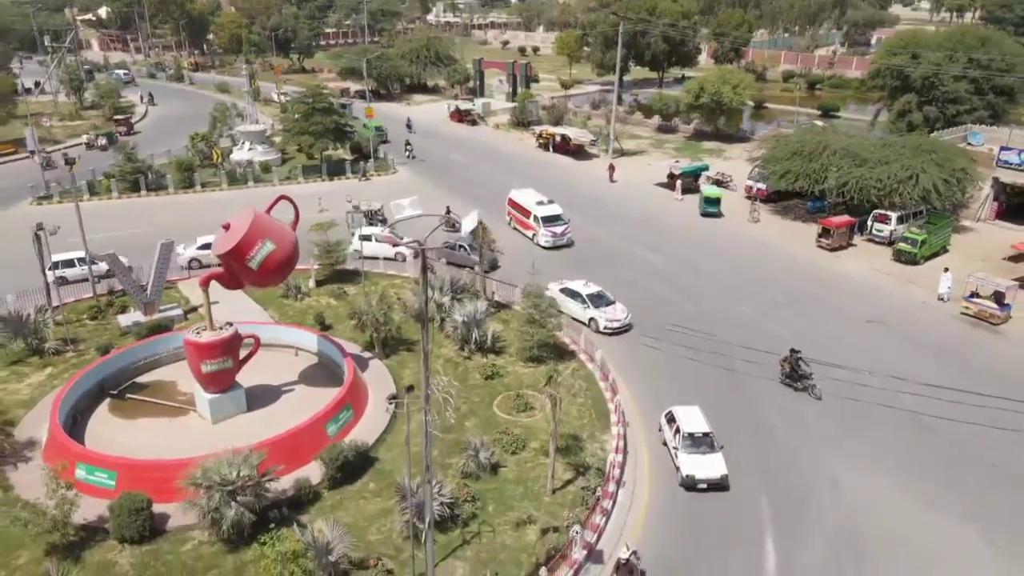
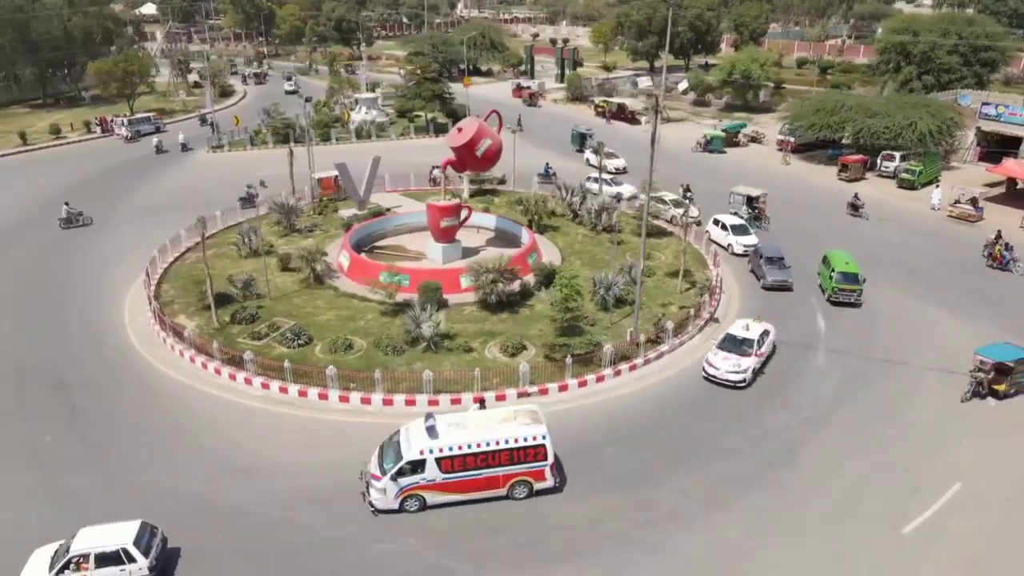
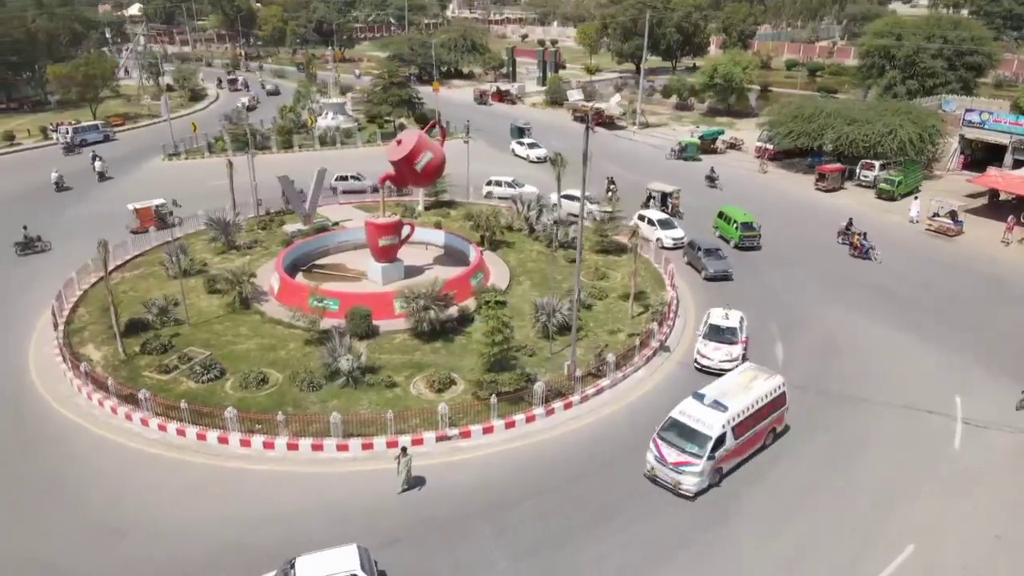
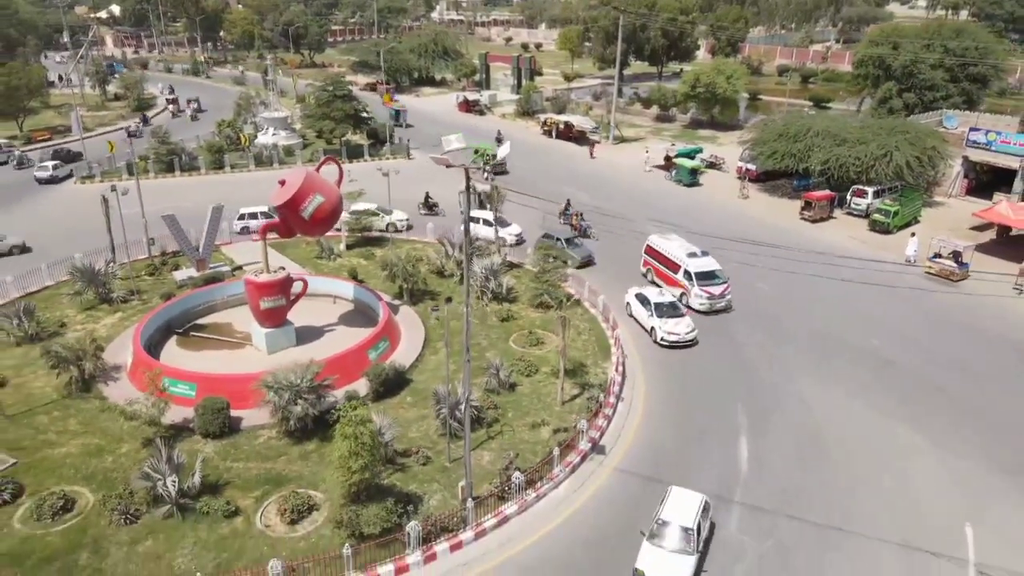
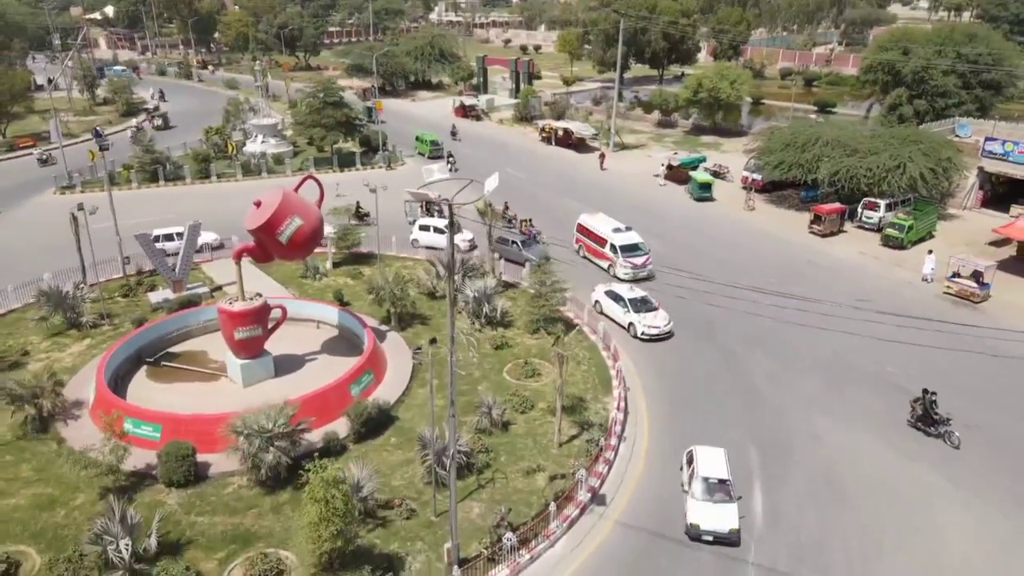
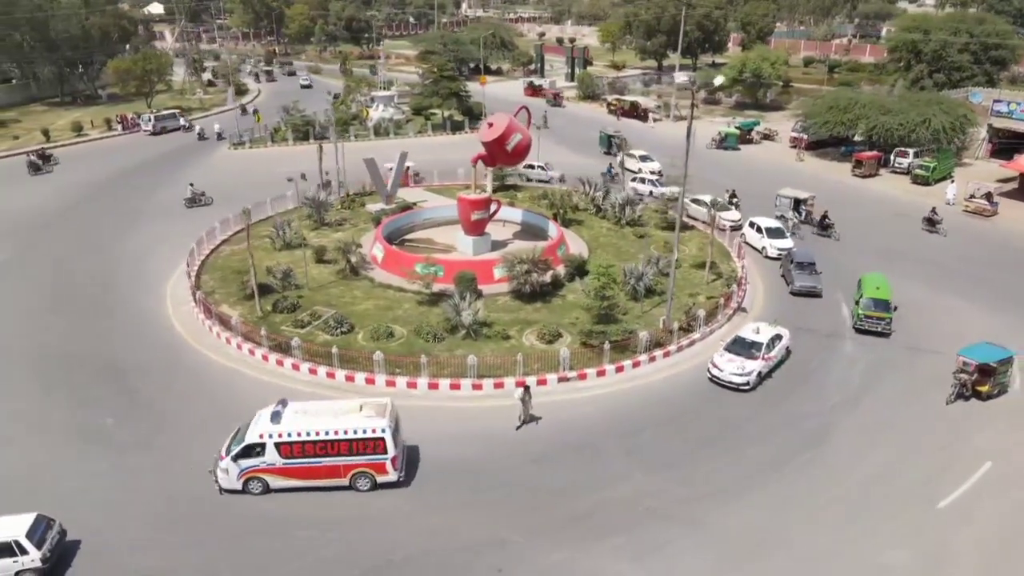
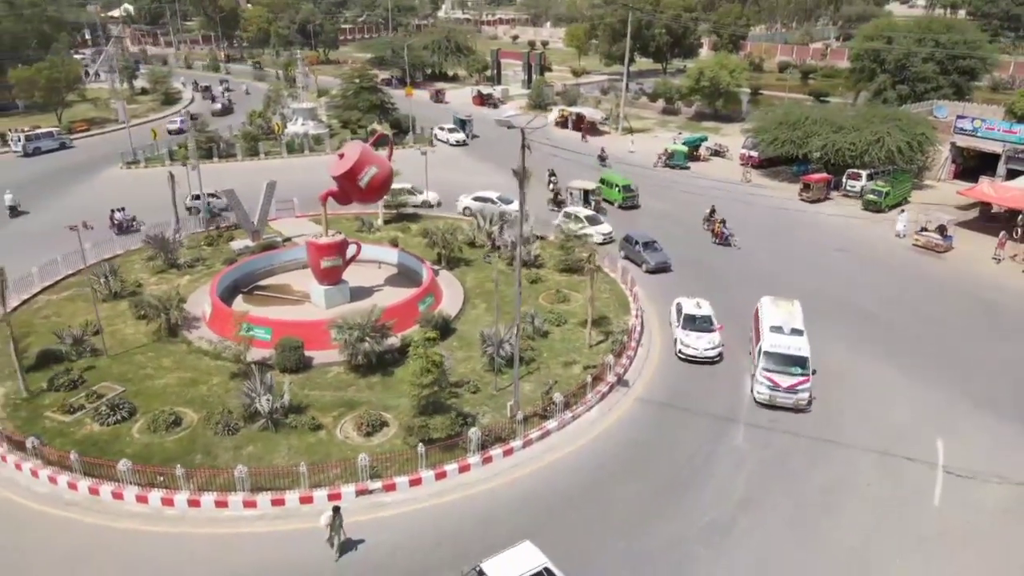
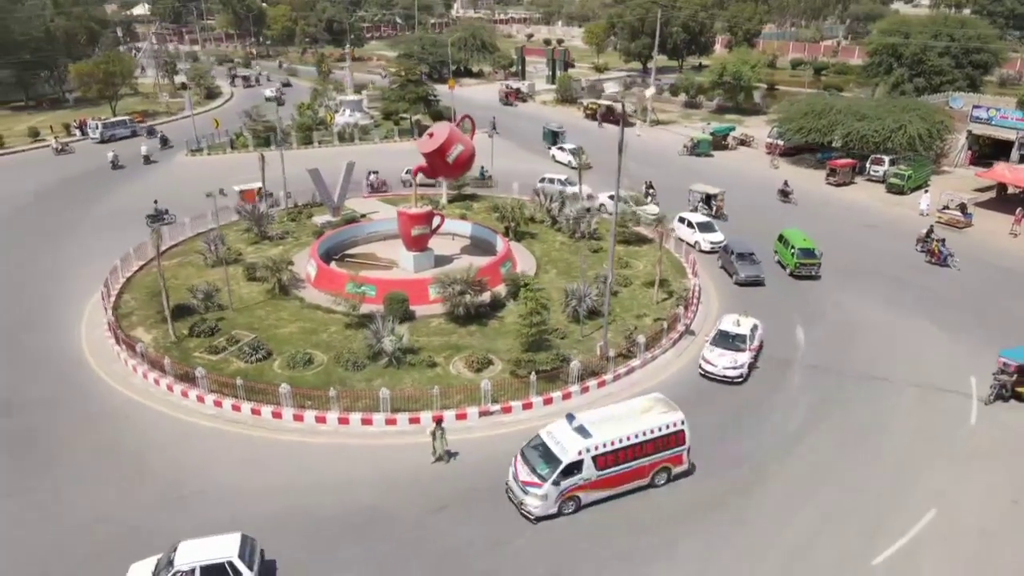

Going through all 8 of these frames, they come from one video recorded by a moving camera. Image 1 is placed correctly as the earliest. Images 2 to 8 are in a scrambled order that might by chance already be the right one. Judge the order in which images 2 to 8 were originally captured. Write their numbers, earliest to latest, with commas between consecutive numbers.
5, 4, 7, 3, 8, 2, 6
